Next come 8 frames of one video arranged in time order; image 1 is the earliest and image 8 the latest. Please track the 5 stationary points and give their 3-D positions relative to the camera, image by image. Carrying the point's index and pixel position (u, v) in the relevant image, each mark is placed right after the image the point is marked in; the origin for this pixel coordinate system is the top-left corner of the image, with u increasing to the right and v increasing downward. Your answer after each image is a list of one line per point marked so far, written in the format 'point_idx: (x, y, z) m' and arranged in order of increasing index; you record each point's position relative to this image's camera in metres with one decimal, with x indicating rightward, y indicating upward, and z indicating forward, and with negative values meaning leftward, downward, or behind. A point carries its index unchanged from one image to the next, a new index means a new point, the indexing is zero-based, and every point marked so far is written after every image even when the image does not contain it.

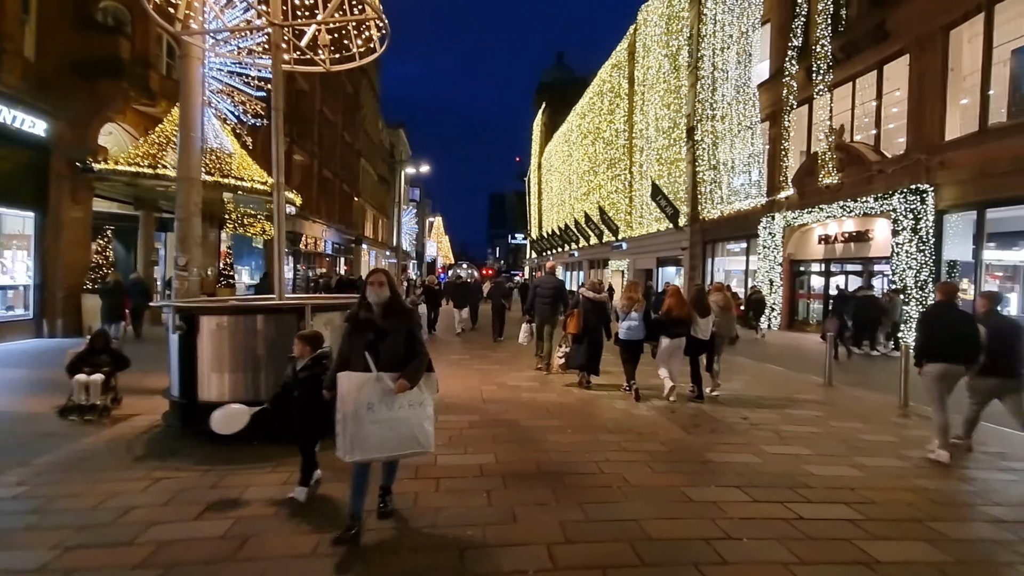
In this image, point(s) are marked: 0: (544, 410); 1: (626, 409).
0: (+0.4, -1.7, +6.9) m
1: (+1.6, -1.7, +7.2) m
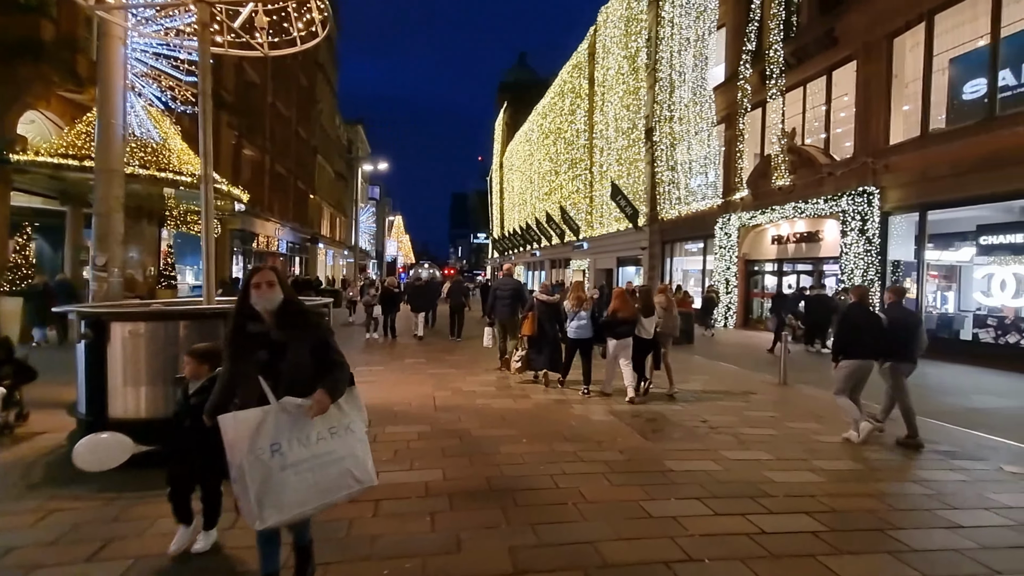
0: (-0.2, -1.7, +6.6) m
1: (+1.0, -1.8, +7.0) m
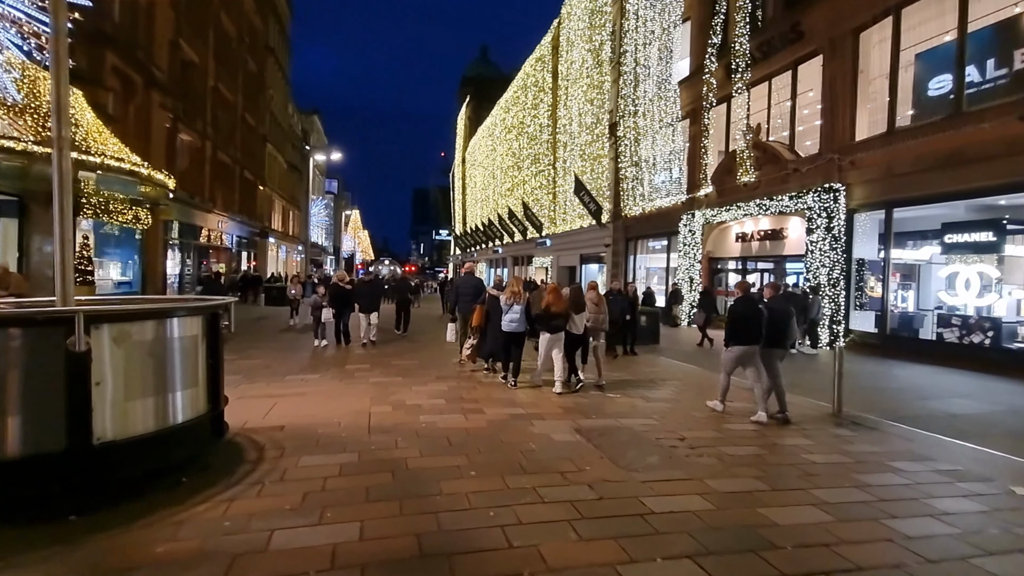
0: (-0.7, -1.7, +5.5) m
1: (+0.4, -1.7, +6.0) m
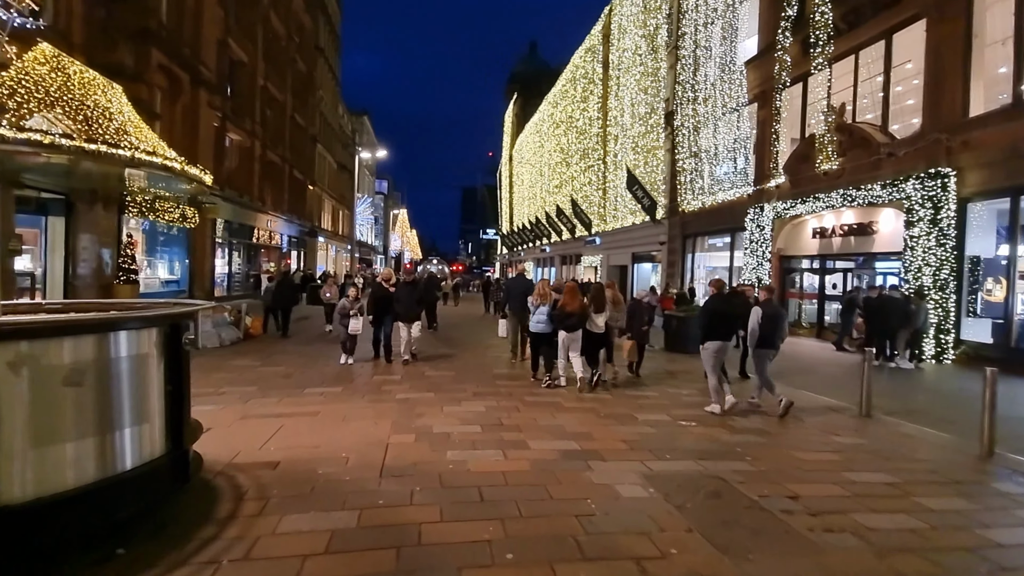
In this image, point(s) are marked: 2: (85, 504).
0: (-0.3, -1.7, +4.2) m
1: (+0.9, -1.8, +4.6) m
2: (-2.8, -1.4, +3.3) m
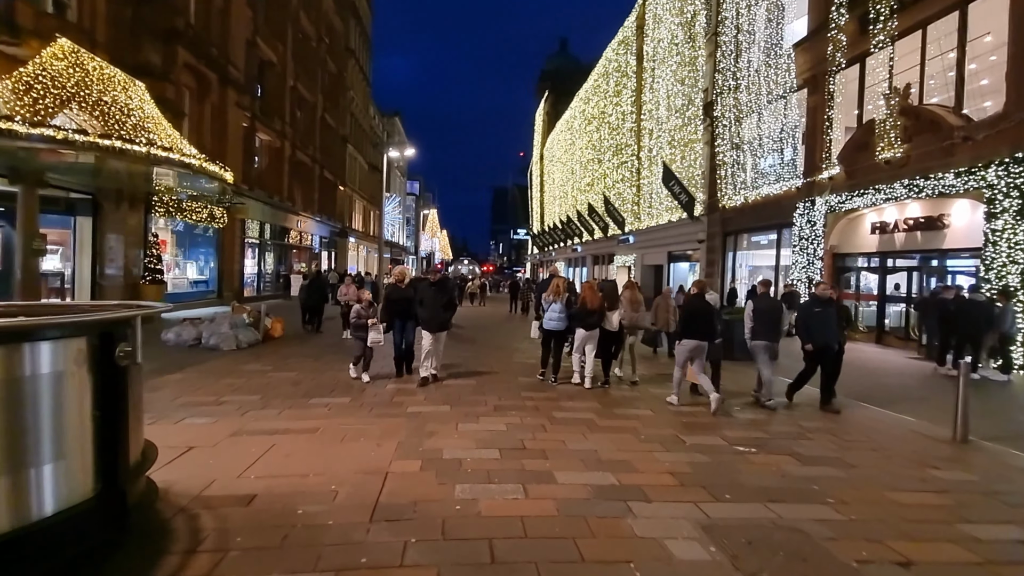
0: (-0.2, -1.7, +3.3) m
1: (+1.0, -1.8, +3.6) m
2: (-2.7, -1.4, +2.6) m
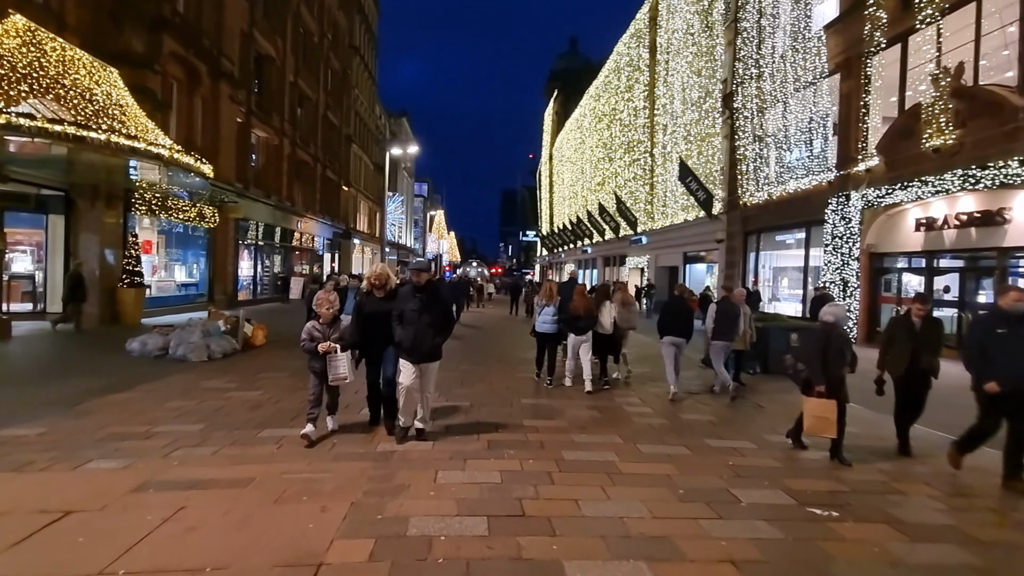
0: (-0.3, -1.7, +1.8) m
1: (+0.9, -1.8, +2.1) m
2: (-2.8, -1.4, +1.2) m
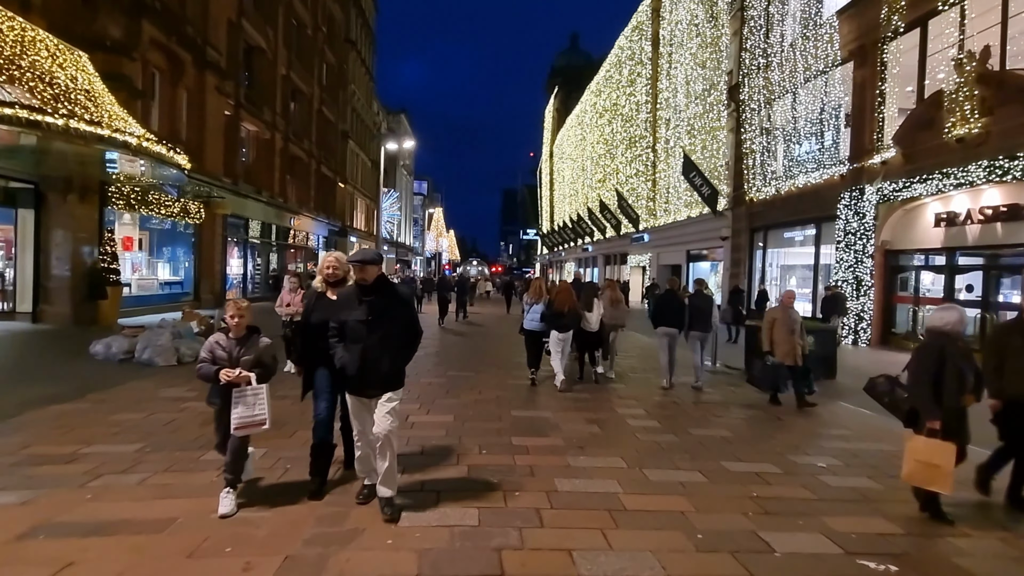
0: (-0.4, -1.7, +1.0) m
1: (+0.8, -1.8, +1.3) m
2: (-2.9, -1.4, +0.3) m
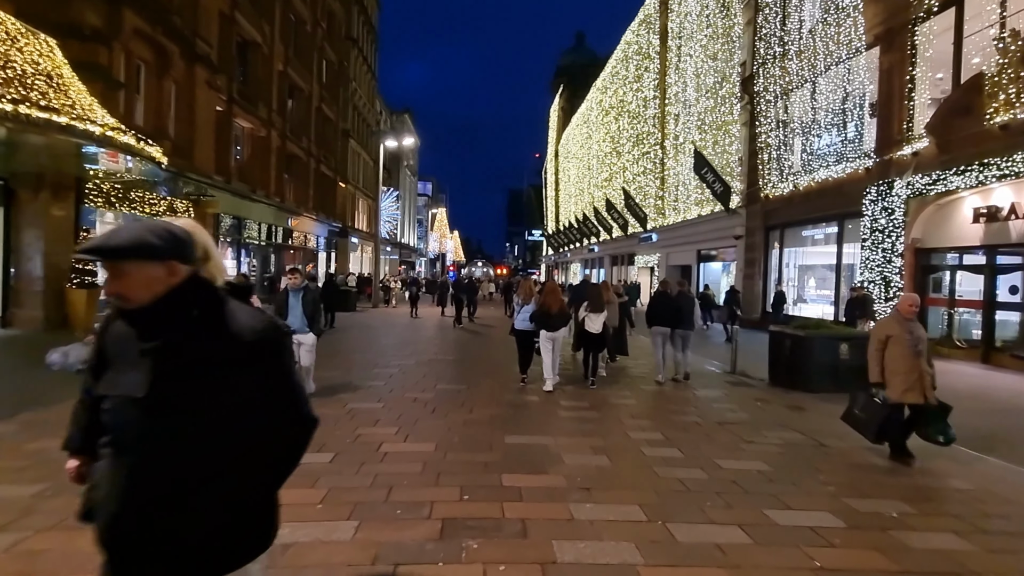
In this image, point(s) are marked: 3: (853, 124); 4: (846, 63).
0: (-0.6, -1.8, -0.1) m
1: (+0.6, -1.8, +0.2) m
2: (-3.1, -1.5, -0.7) m
3: (+11.5, +5.5, +17.0) m
4: (+11.4, +7.7, +17.3) m
